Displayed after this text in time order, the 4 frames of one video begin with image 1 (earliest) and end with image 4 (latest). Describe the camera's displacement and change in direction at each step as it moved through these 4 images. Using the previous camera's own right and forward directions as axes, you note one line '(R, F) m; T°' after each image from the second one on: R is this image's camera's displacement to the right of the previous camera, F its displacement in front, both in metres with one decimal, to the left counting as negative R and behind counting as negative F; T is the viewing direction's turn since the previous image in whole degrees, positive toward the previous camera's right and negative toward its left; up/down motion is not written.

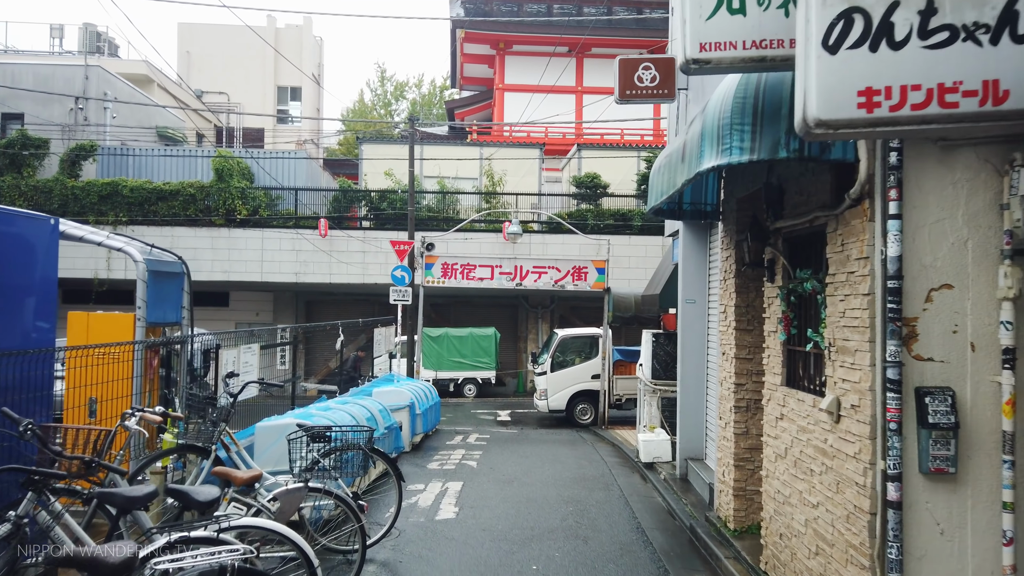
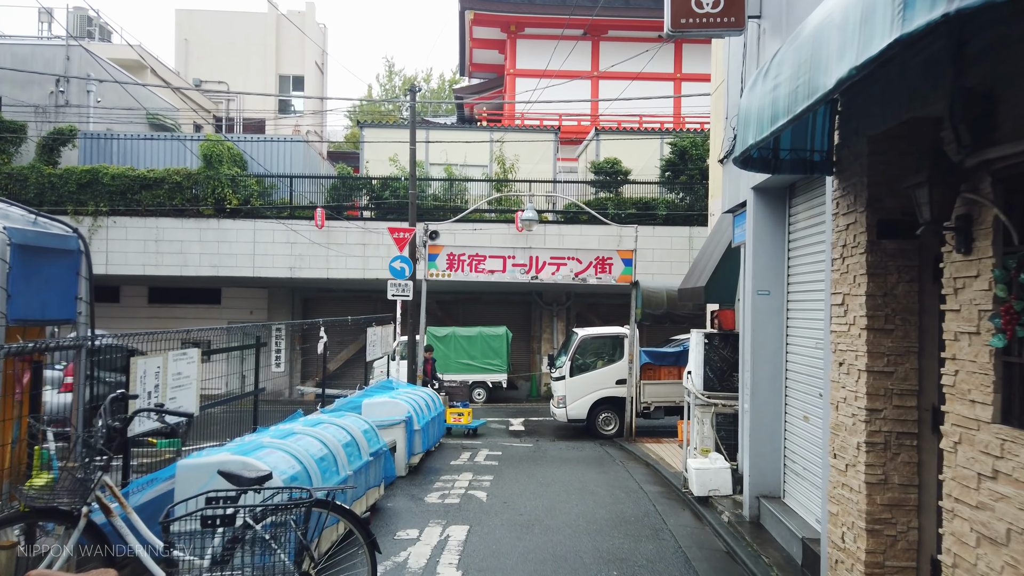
(-0.1, +1.9) m; -1°
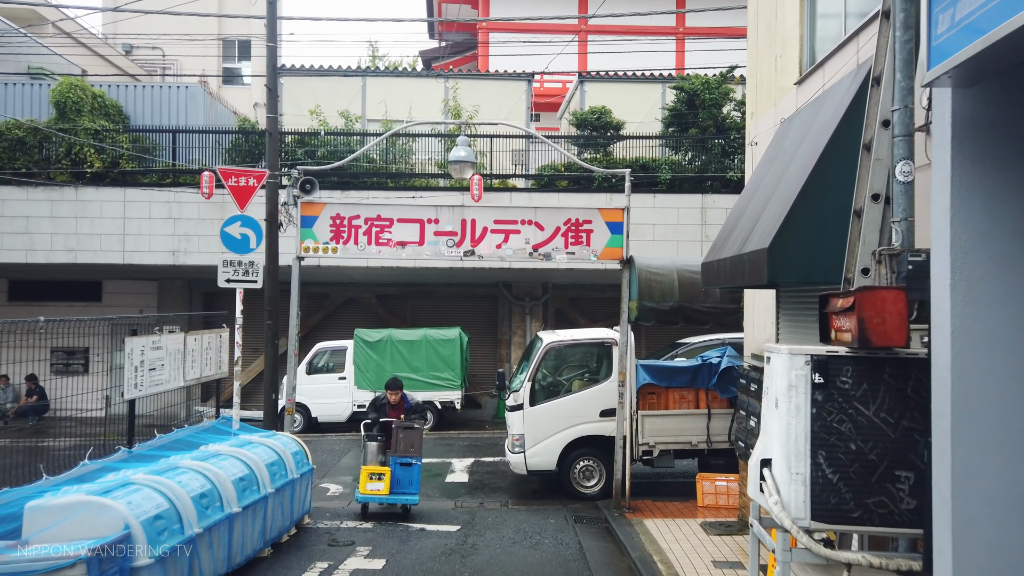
(+0.9, +5.1) m; 0°
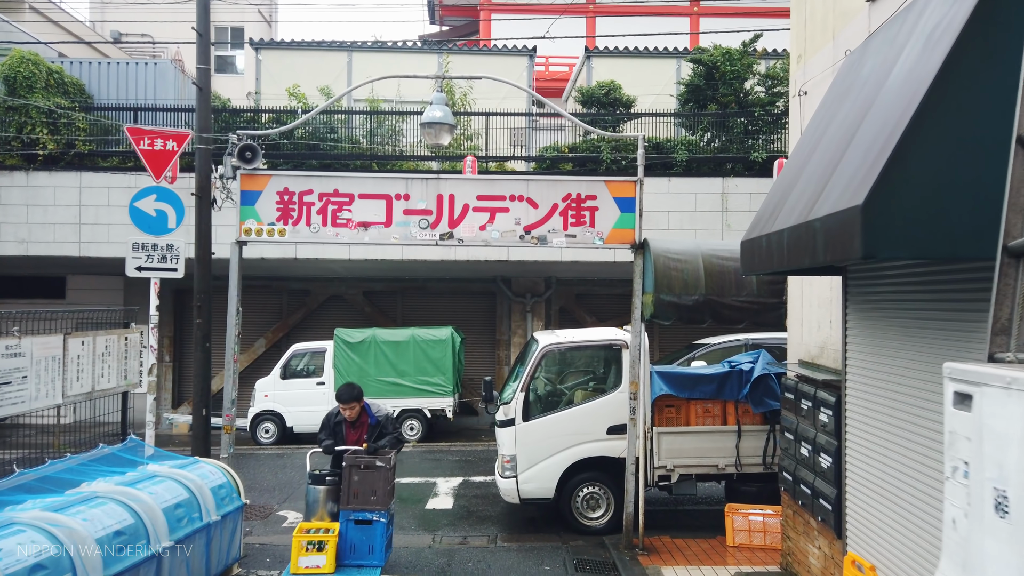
(+0.2, +1.6) m; -1°
